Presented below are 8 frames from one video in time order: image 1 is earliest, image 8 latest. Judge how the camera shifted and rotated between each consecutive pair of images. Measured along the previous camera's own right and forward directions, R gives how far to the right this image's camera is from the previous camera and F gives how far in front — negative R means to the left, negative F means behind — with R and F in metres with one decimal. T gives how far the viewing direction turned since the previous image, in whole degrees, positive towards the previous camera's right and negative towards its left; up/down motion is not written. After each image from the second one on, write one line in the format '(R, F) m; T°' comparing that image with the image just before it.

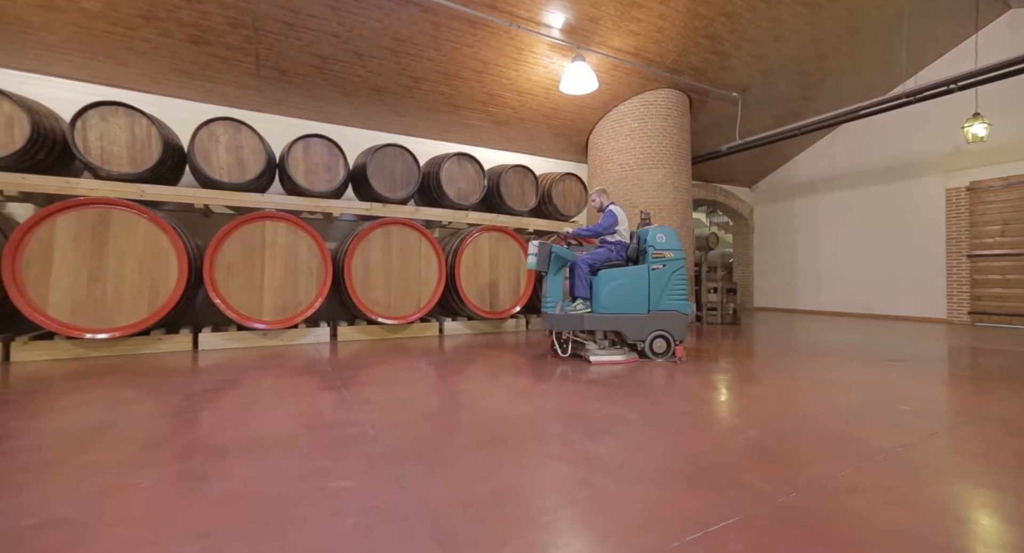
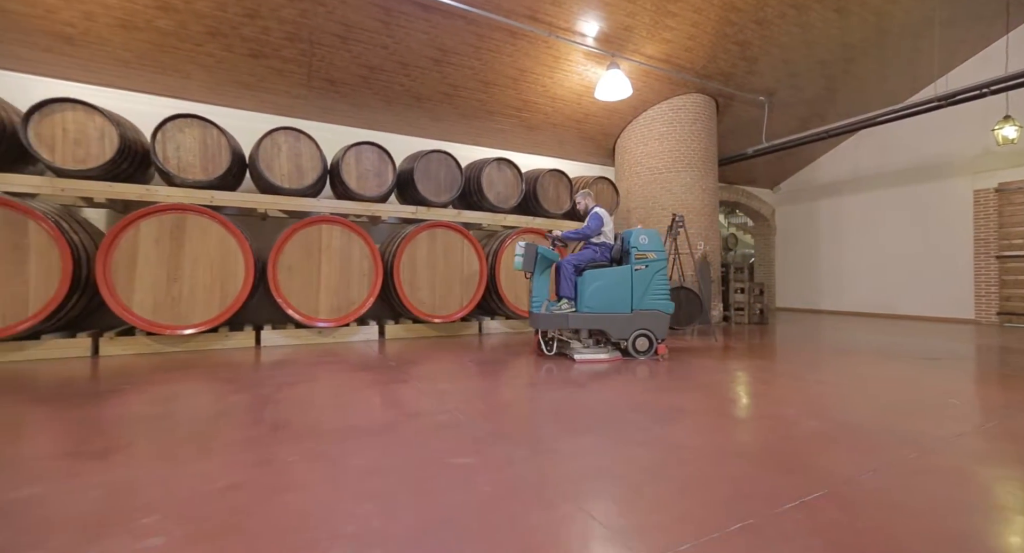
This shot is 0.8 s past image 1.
(-0.3, -0.2) m; -1°
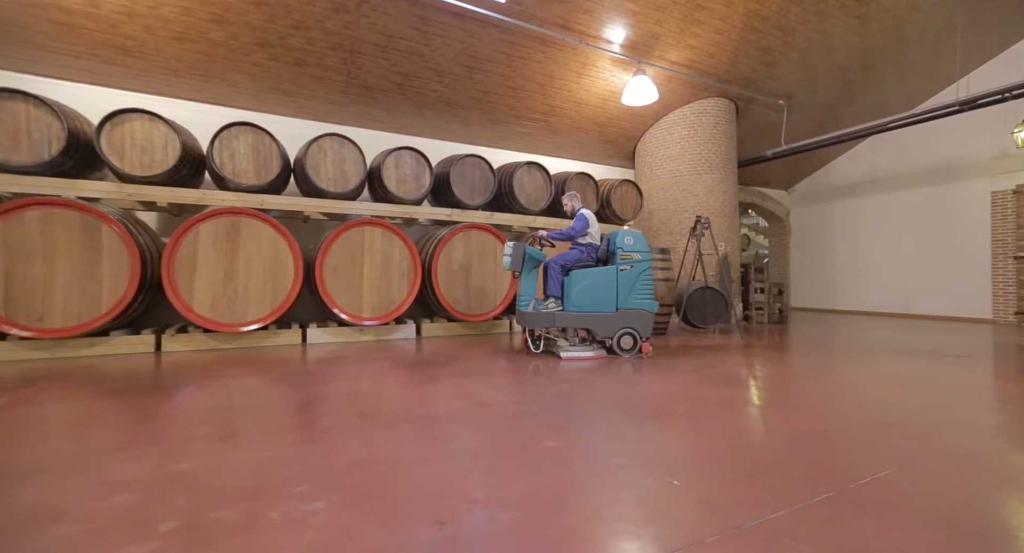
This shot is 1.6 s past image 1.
(-0.3, -0.2) m; -1°
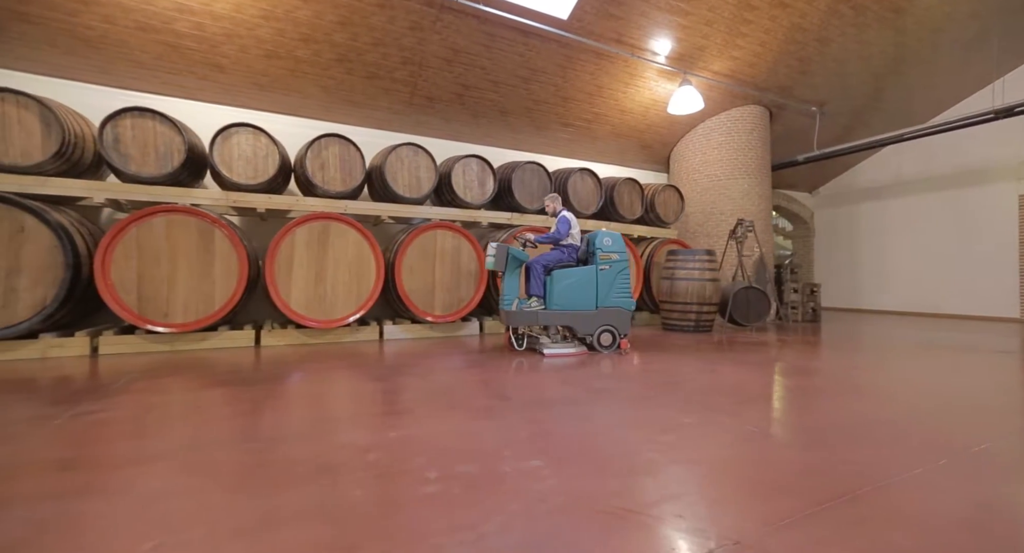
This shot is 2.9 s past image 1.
(-0.6, -0.3) m; -1°
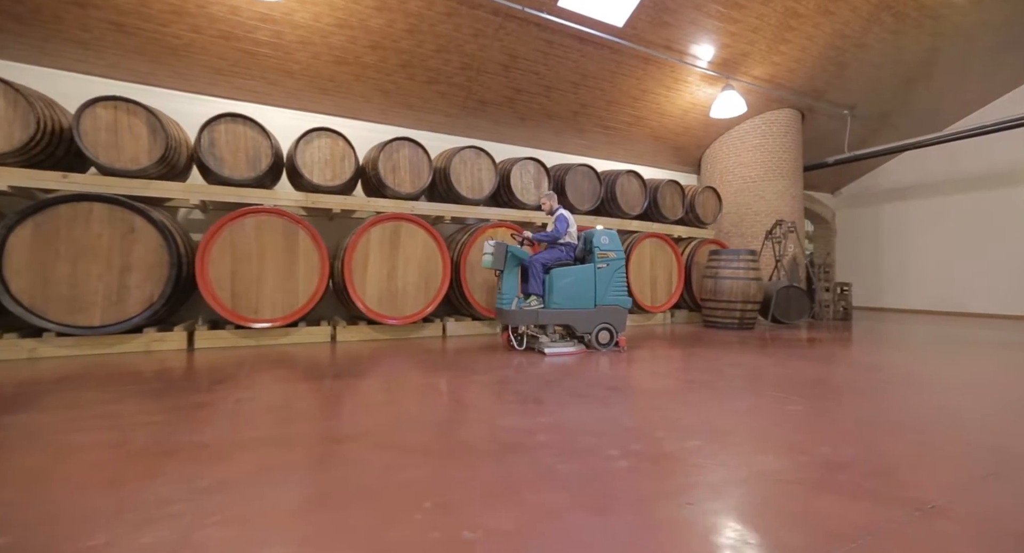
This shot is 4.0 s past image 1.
(-0.6, -0.2) m; 0°
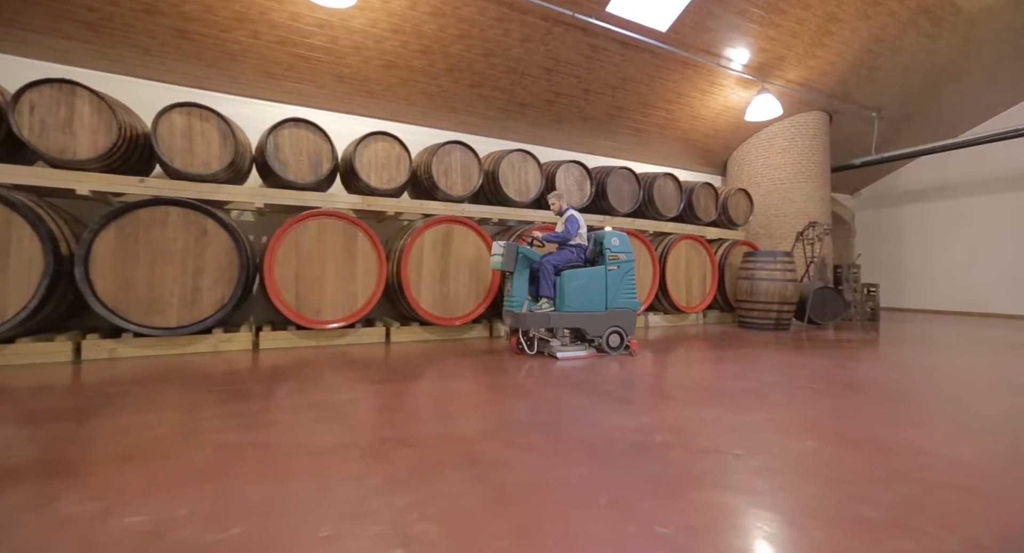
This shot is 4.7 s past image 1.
(-0.5, -0.1) m; 0°
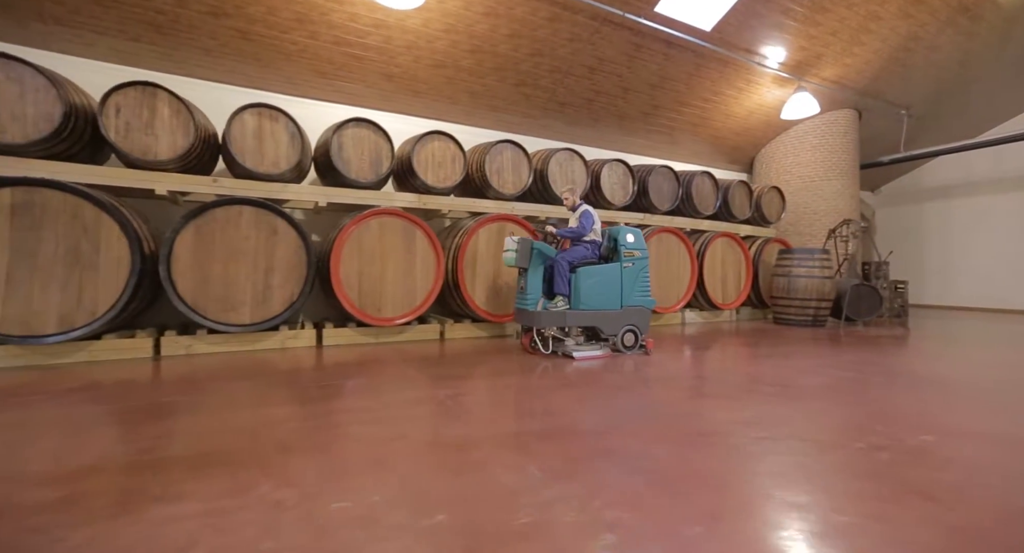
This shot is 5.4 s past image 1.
(-0.5, -0.1) m; 0°
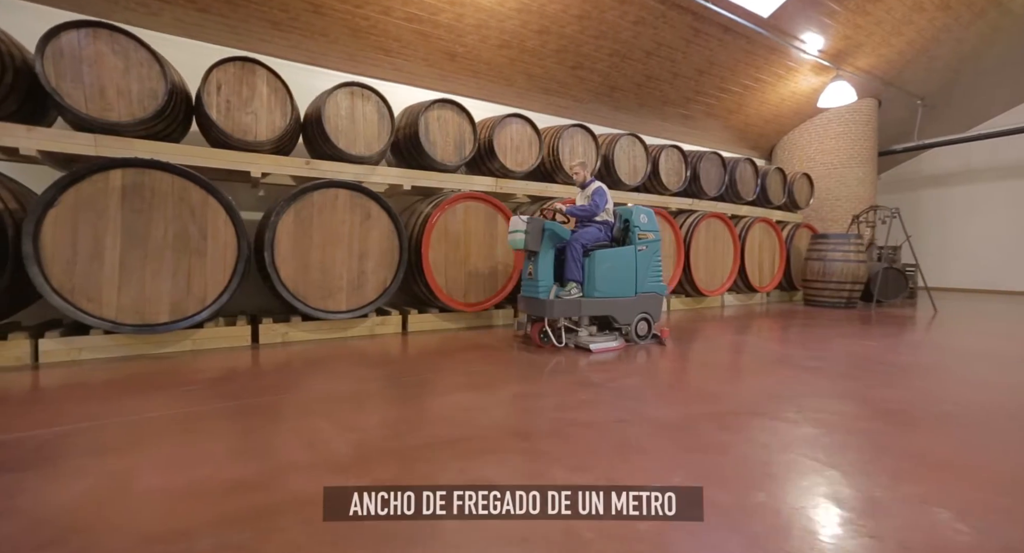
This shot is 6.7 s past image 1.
(-0.9, 0.0) m; +3°
